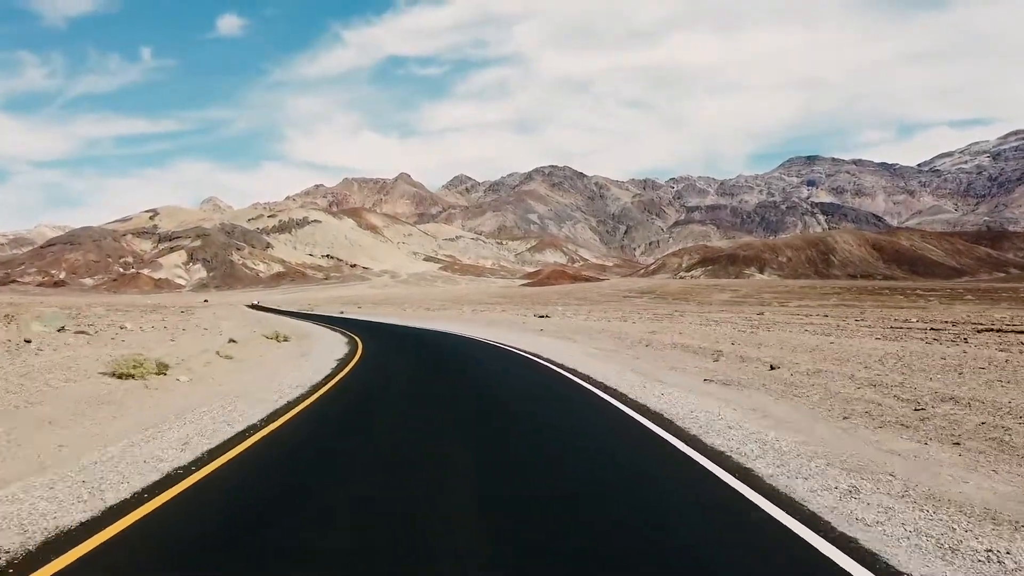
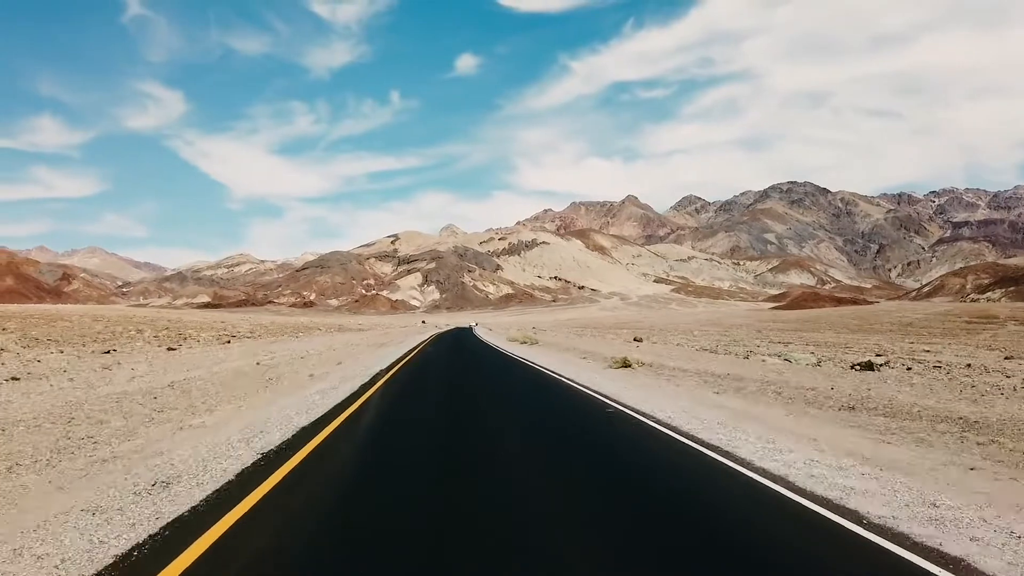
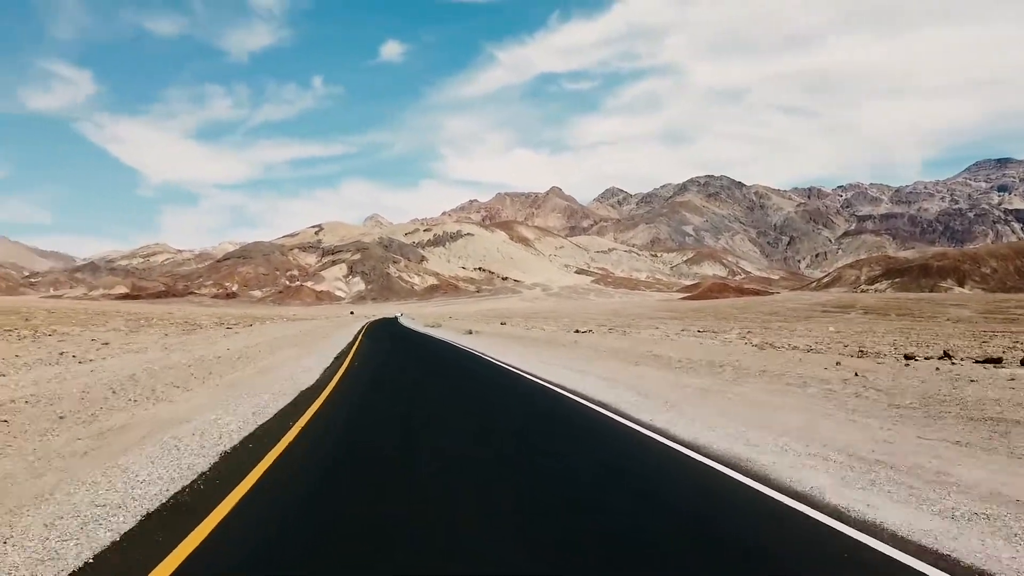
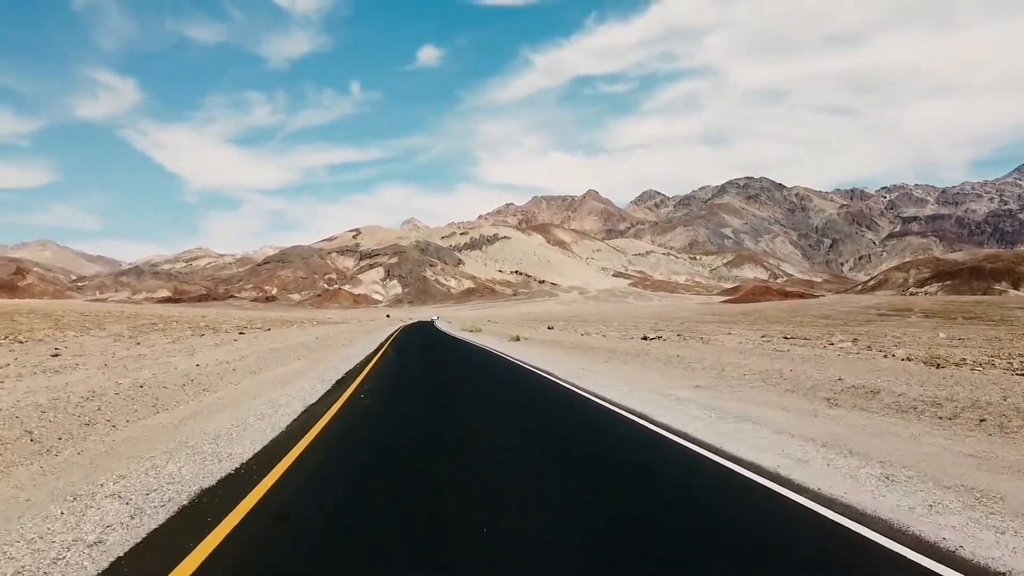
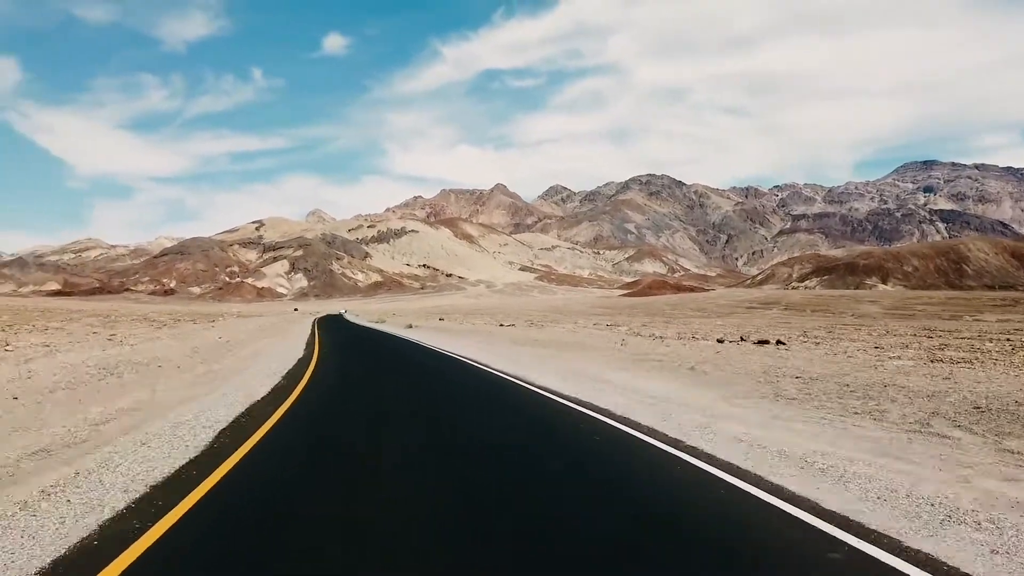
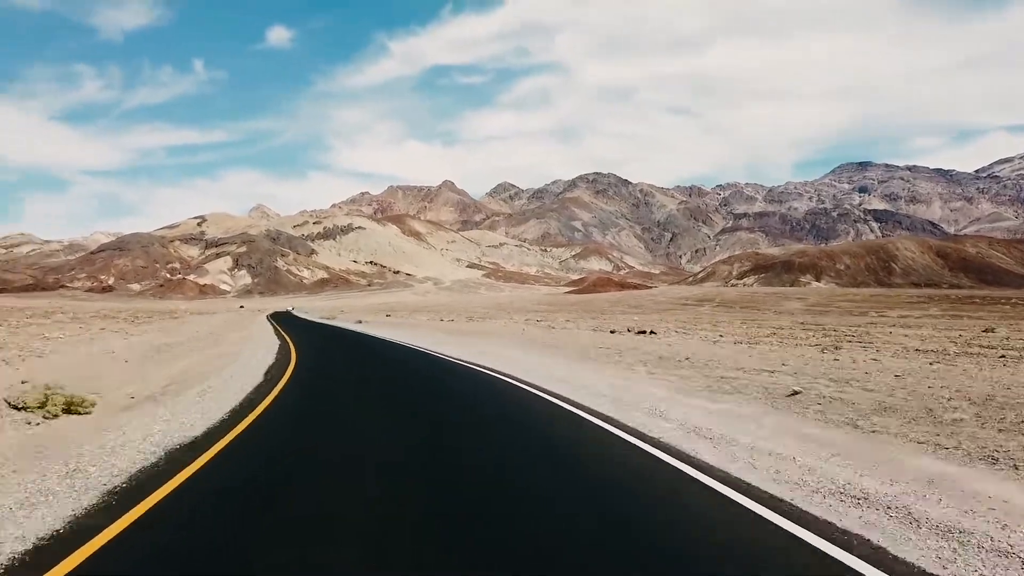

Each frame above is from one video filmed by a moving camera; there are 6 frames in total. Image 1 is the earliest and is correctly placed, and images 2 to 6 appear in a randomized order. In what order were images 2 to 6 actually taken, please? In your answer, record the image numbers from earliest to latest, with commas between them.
6, 5, 3, 4, 2
